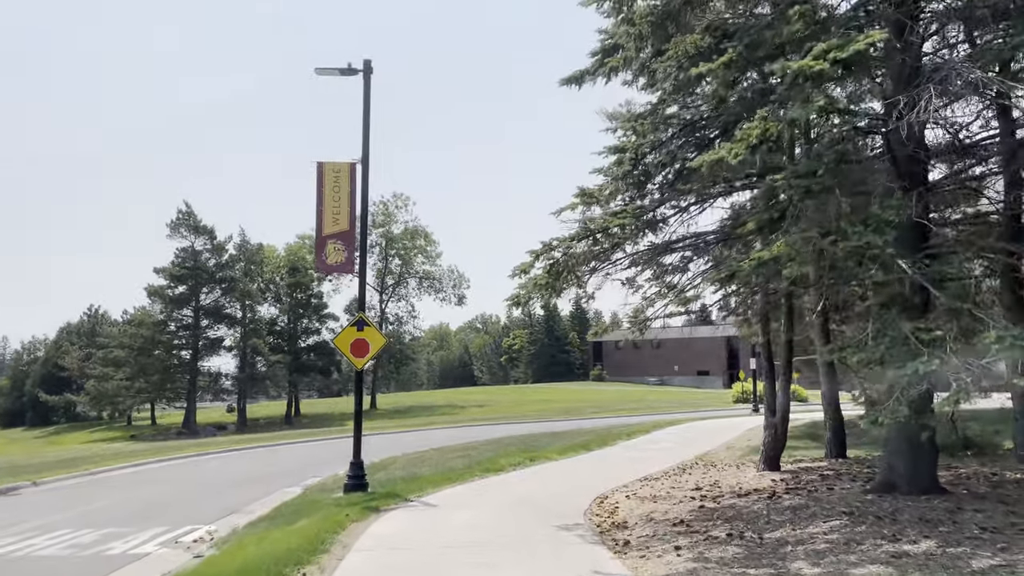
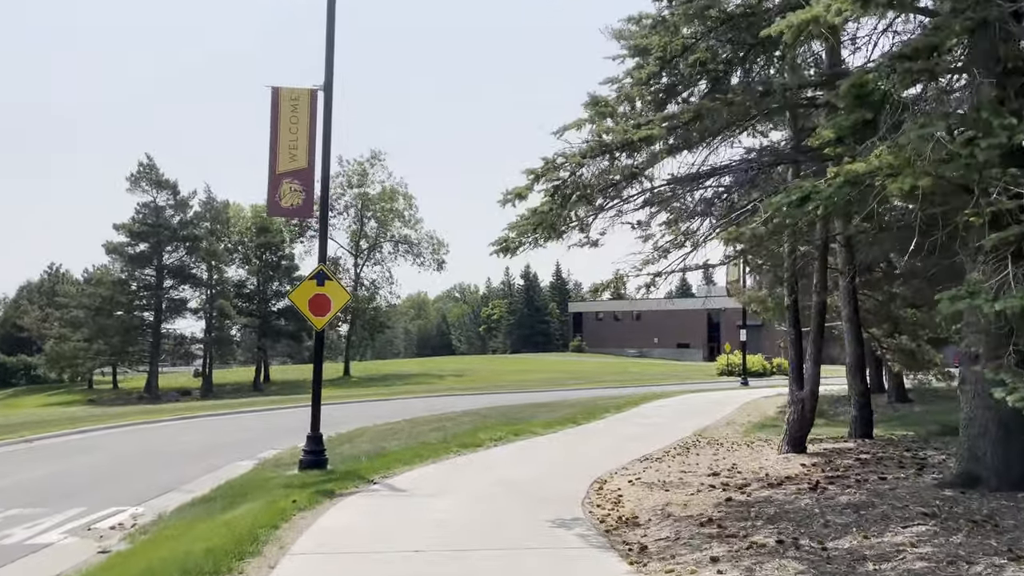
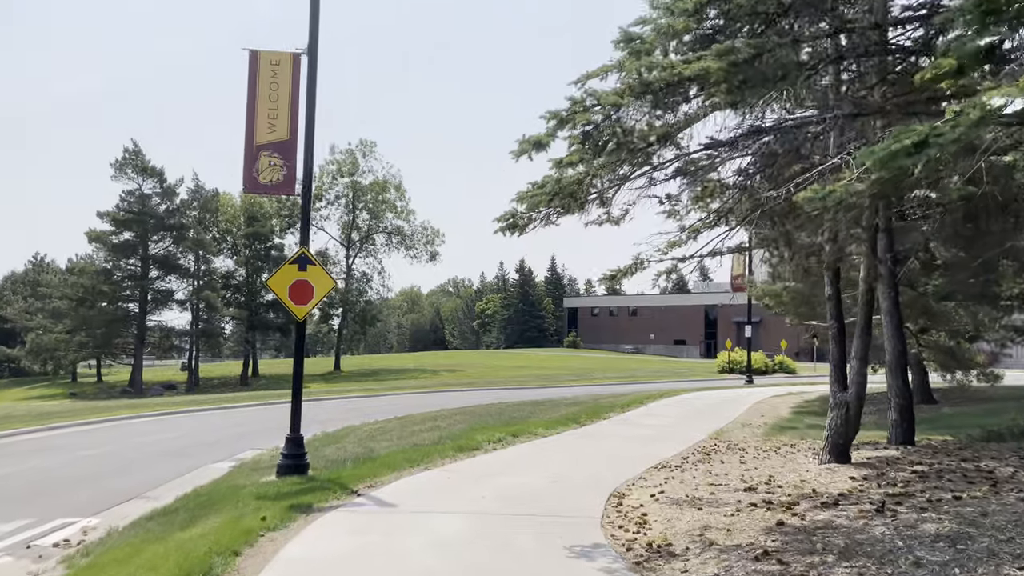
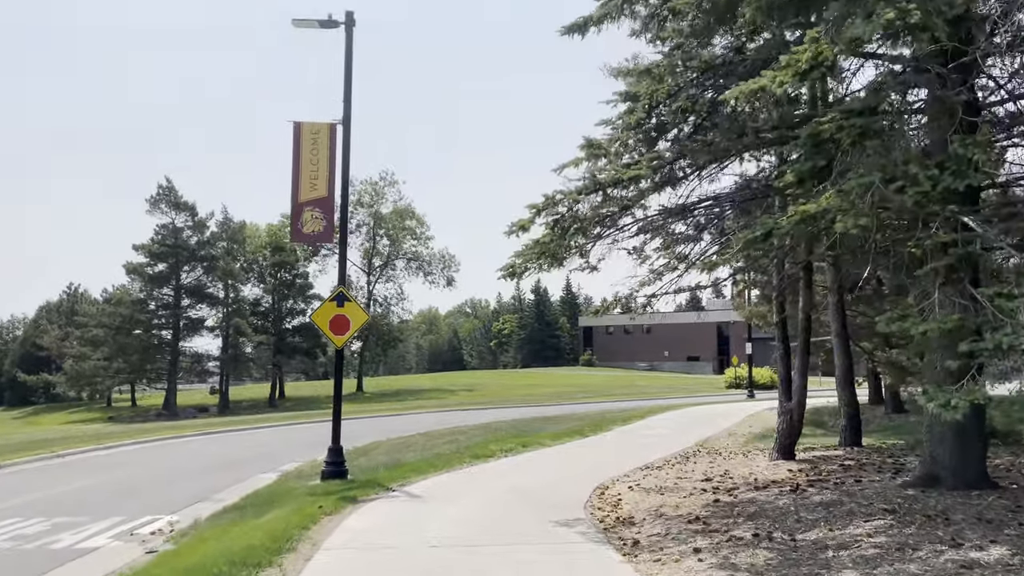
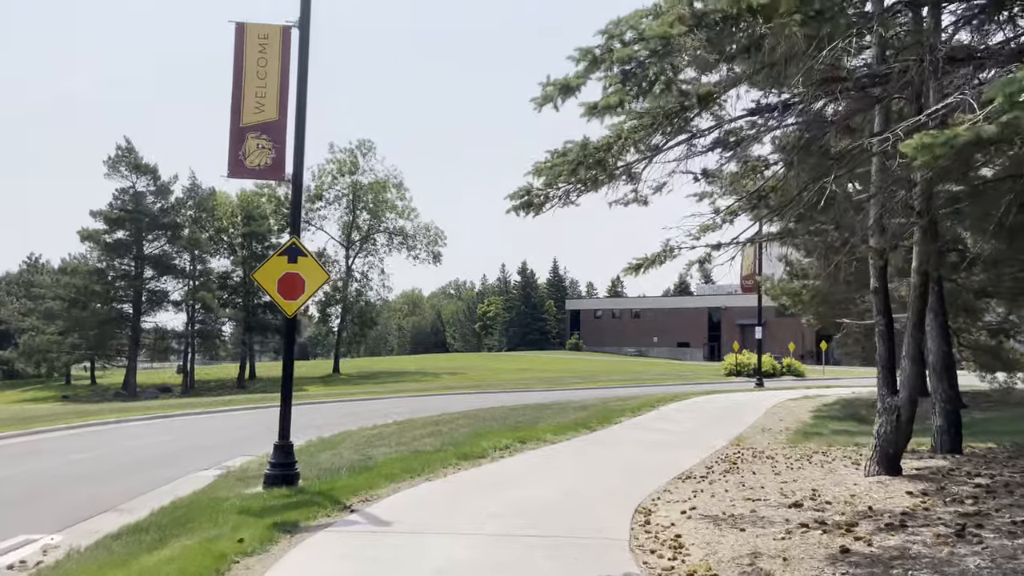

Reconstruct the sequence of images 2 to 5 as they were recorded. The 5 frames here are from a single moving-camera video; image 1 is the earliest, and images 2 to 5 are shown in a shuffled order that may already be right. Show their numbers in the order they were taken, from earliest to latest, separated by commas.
4, 2, 3, 5
